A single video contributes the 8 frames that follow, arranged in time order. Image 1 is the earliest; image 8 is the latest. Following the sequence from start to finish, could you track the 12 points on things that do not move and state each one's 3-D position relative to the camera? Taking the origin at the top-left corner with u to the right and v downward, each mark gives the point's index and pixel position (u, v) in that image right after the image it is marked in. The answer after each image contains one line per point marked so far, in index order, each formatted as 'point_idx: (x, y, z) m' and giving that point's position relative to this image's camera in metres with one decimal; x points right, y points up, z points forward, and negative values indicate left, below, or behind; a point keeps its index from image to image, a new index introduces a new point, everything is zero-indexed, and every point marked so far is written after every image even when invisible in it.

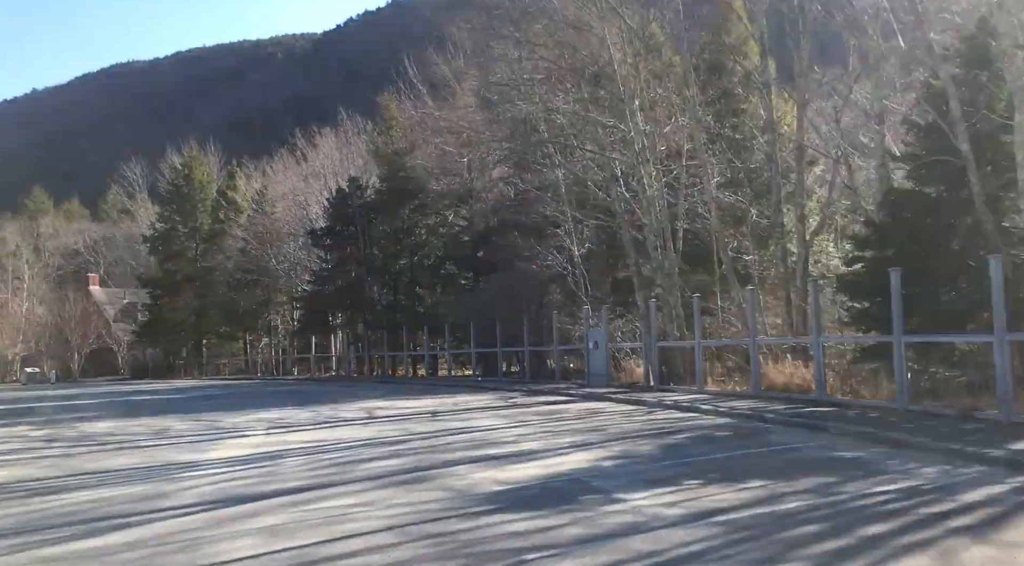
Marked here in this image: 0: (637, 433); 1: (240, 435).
0: (+1.7, -2.1, +12.7) m
1: (-4.4, -2.5, +14.9) m
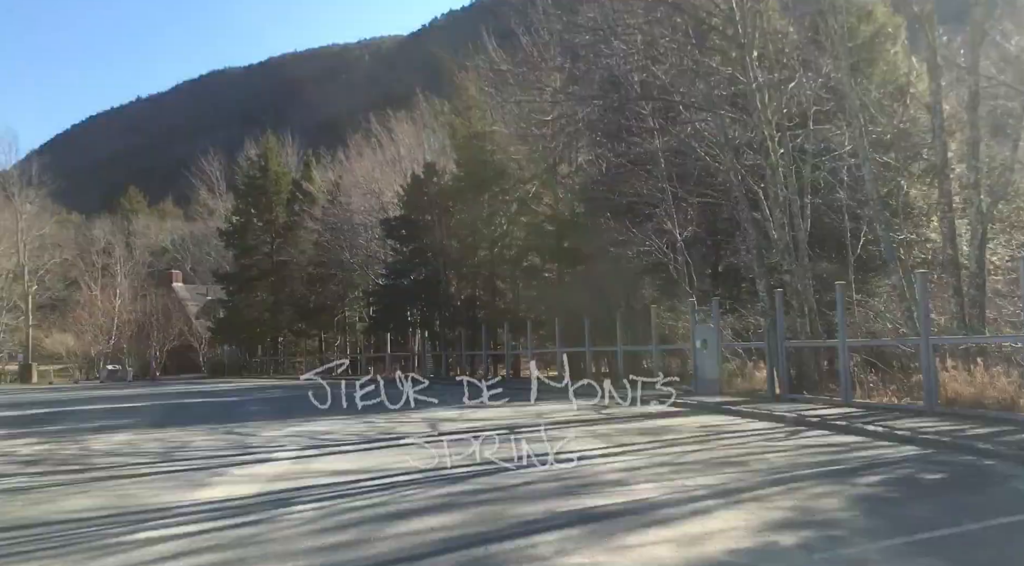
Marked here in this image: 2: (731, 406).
0: (+2.7, -1.8, +8.8) m
1: (-3.1, -2.2, +11.6) m
2: (+3.9, -2.2, +16.7) m
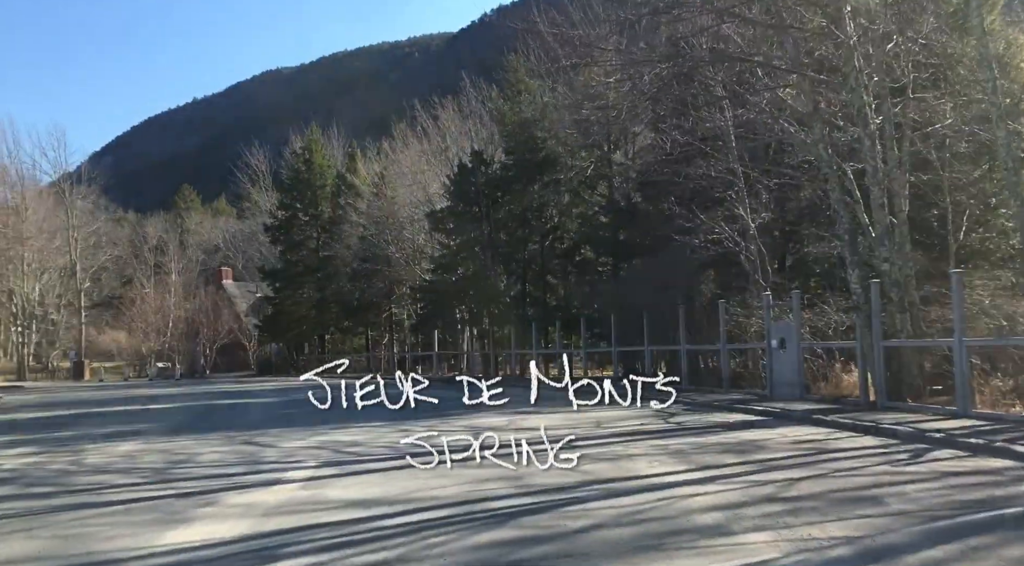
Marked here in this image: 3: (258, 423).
0: (+3.2, -1.7, +6.5) m
1: (-2.5, -2.1, +9.6) m
2: (+4.8, -2.1, +14.3) m
3: (-5.1, -2.8, +18.6) m
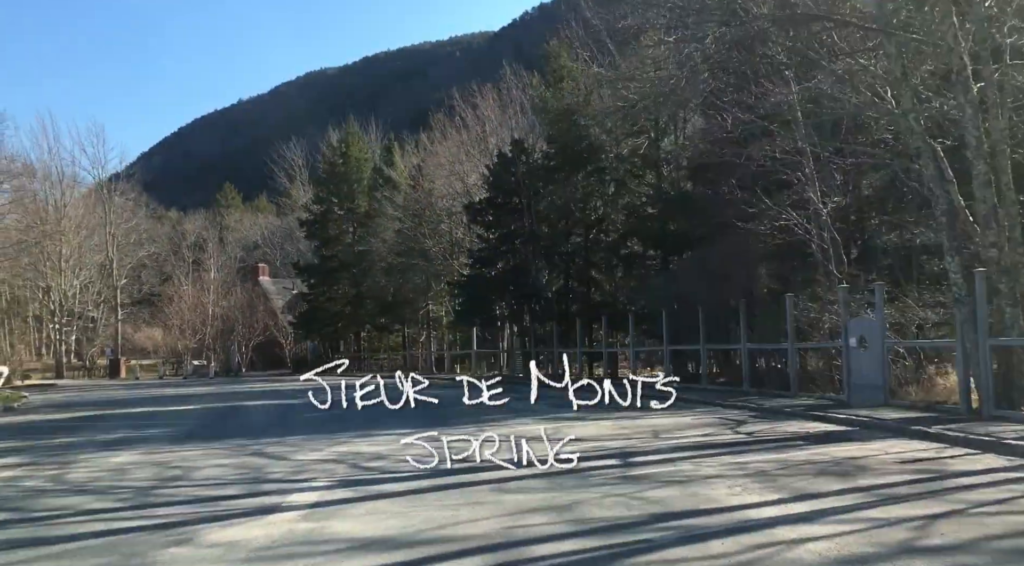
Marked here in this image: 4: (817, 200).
0: (+3.5, -1.5, +4.6) m
1: (-2.1, -2.0, +7.9) m
2: (+5.4, -1.9, +12.3) m
3: (-4.3, -2.6, +17.0) m
4: (+6.2, +1.7, +18.8) m
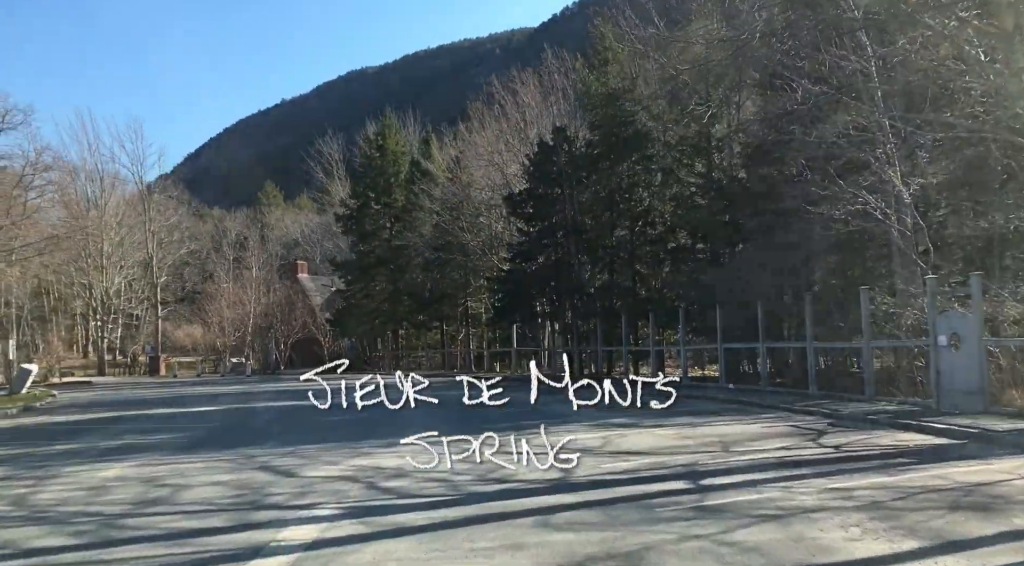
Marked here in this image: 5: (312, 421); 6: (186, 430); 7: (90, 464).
0: (+3.6, -1.4, +2.7) m
1: (-1.8, -1.8, +6.2) m
2: (+5.9, -1.8, +10.2) m
3: (-3.5, -2.5, +15.4) m
4: (+7.0, +1.9, +16.7) m
5: (-4.0, -2.7, +18.4) m
6: (-5.9, -2.7, +16.7) m
7: (-5.3, -2.3, +11.5) m
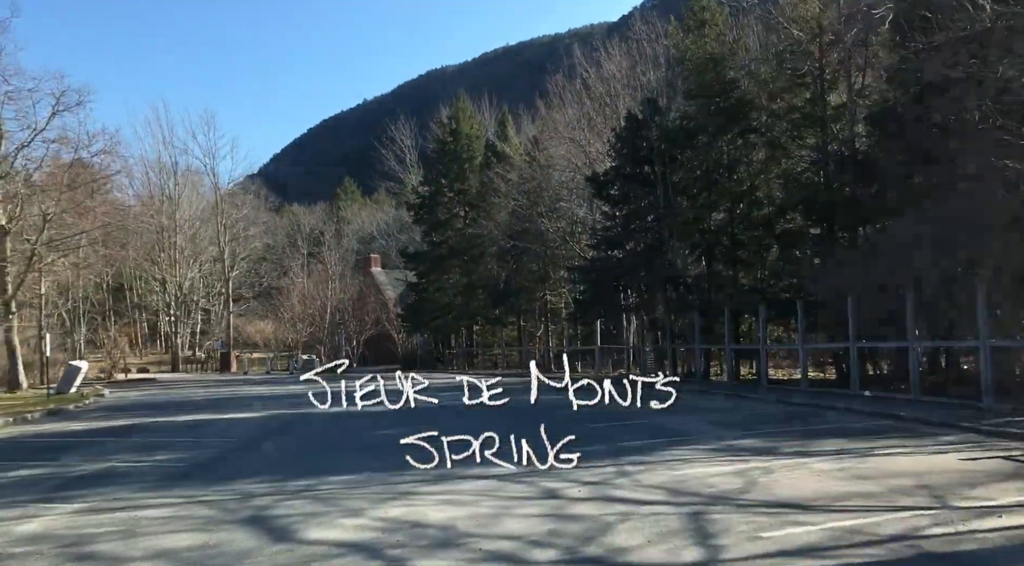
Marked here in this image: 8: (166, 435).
0: (+3.7, -1.2, -1.2) m
1: (-1.3, -1.6, +2.8) m
2: (+6.7, -1.5, +6.1) m
3: (-2.3, -2.2, +12.0) m
4: (+8.3, +2.2, +12.5) m
5: (-2.5, -2.5, +15.1) m
6: (-4.5, -2.4, +13.5) m
7: (-4.4, -2.0, +8.4) m
8: (-5.7, -2.5, +15.4) m
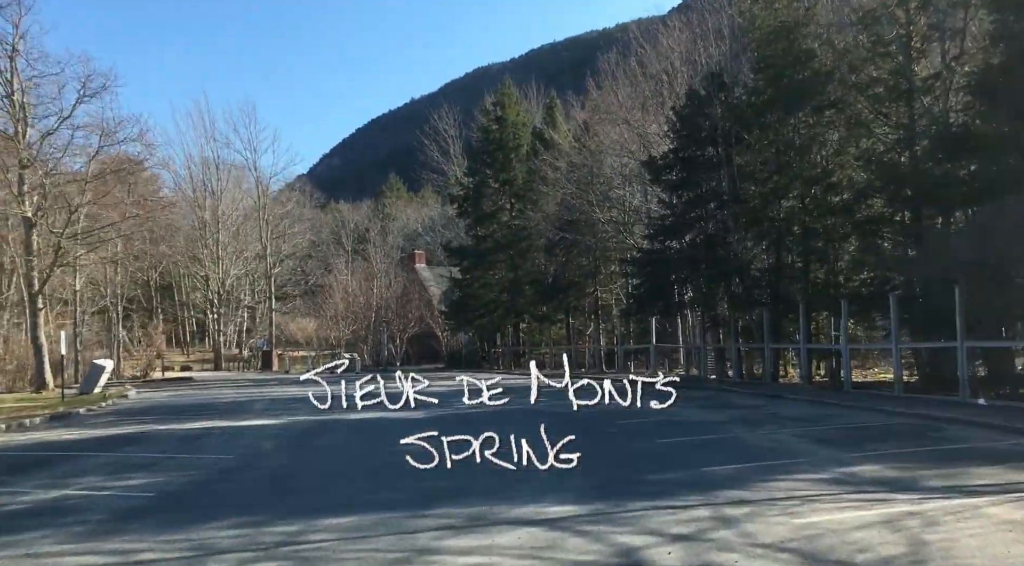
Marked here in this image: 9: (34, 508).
0: (+3.6, -1.0, -4.0) m
1: (-1.2, -1.4, +0.3) m
2: (+6.9, -1.3, +3.2) m
3: (-1.7, -2.0, +9.6) m
4: (+8.9, +2.4, +9.5) m
5: (-1.8, -2.3, +12.7) m
6: (-3.9, -2.2, +11.2) m
7: (-4.0, -1.8, +6.0) m
8: (-5.0, -2.4, +13.2) m
9: (-4.3, -2.0, +8.5) m
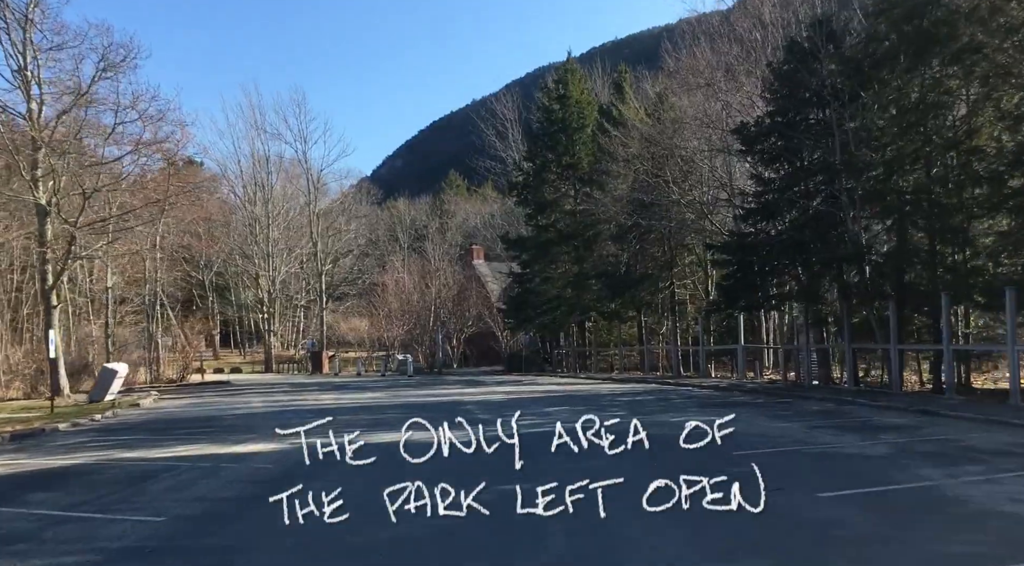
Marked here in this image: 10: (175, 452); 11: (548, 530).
0: (+3.3, -0.7, -8.6) m
1: (-1.3, -1.2, -4.0) m
2: (+7.0, -1.0, -1.6) m
3: (-1.2, -1.8, +5.3) m
4: (+9.3, +2.7, +4.5) m
5: (-1.0, -2.0, +8.4) m
6: (-3.2, -2.0, +7.1) m
7: (-3.7, -1.6, +1.9) m
8: (-4.2, -2.1, +9.1) m
9: (-3.8, -1.8, +4.4) m
10: (-4.6, -2.4, +12.5) m
11: (+0.4, -1.8, +5.9) m
